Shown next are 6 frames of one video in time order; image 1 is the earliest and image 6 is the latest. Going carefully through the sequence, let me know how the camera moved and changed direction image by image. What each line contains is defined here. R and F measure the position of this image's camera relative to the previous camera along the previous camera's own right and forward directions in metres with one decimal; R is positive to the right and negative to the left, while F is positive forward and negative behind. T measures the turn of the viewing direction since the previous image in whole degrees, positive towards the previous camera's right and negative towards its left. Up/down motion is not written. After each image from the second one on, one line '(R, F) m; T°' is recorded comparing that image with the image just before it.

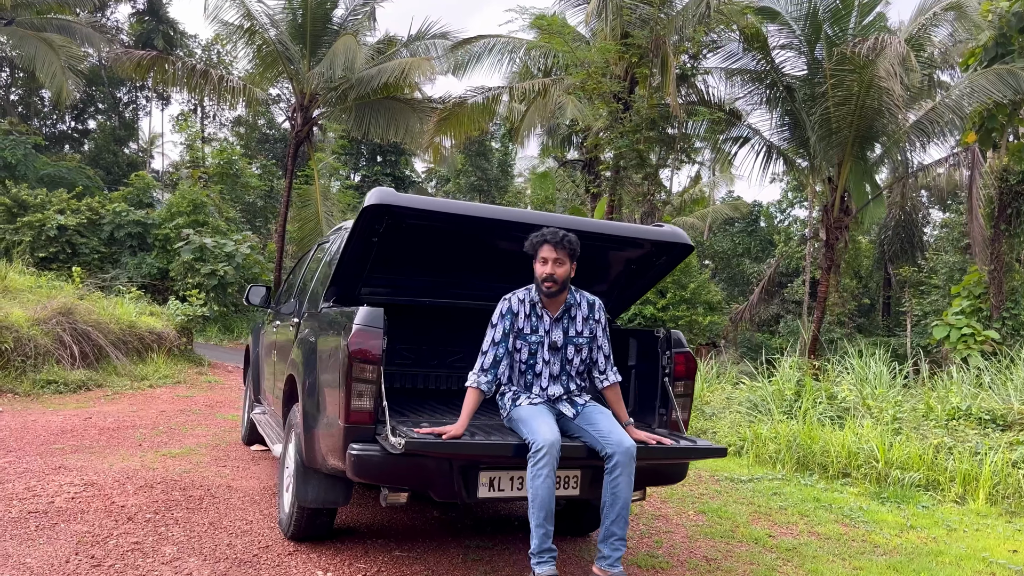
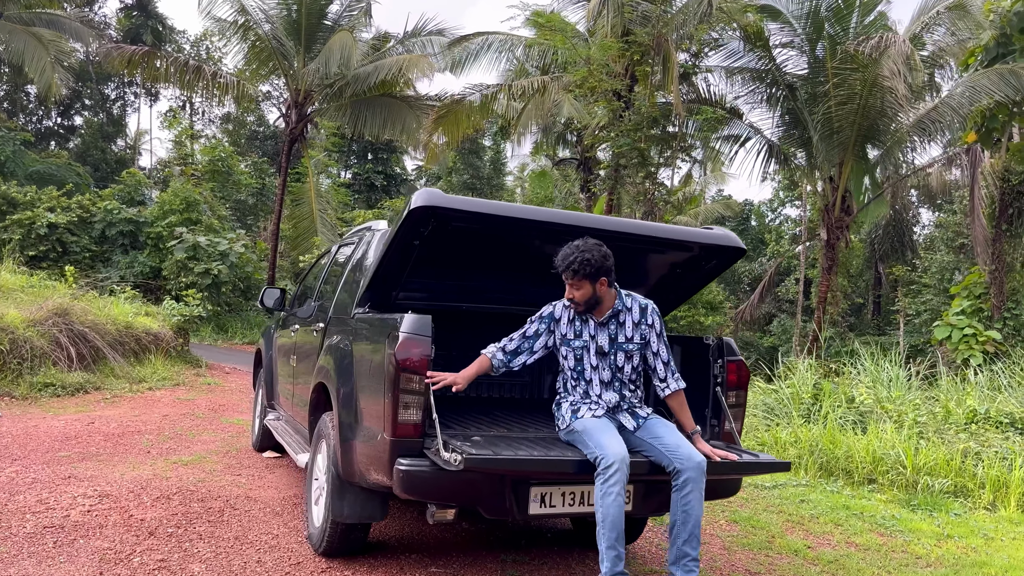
(-0.3, +0.1) m; +1°
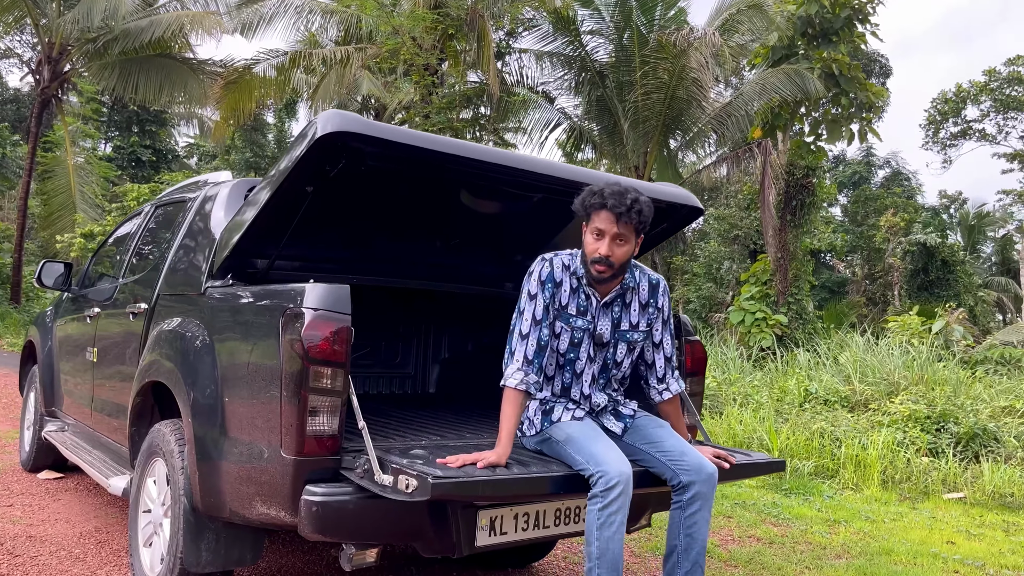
(-0.5, +0.8) m; +16°
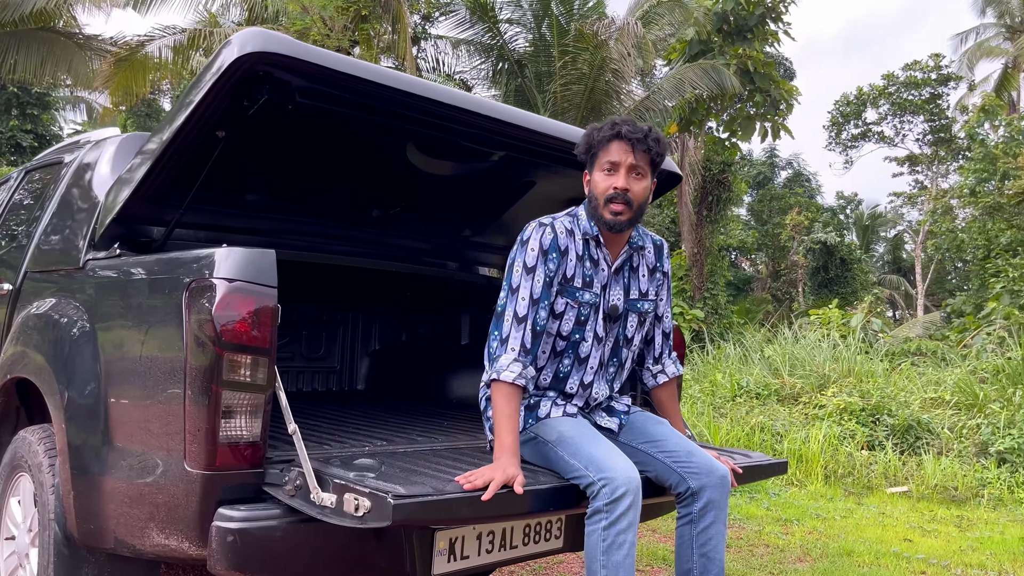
(-0.1, +0.4) m; +7°
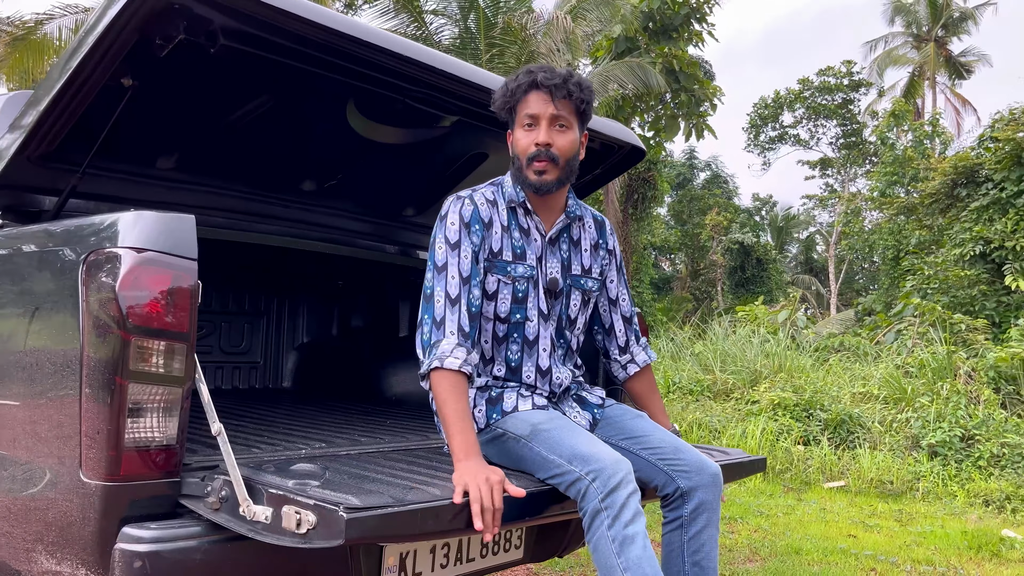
(-0.1, +0.2) m; +6°
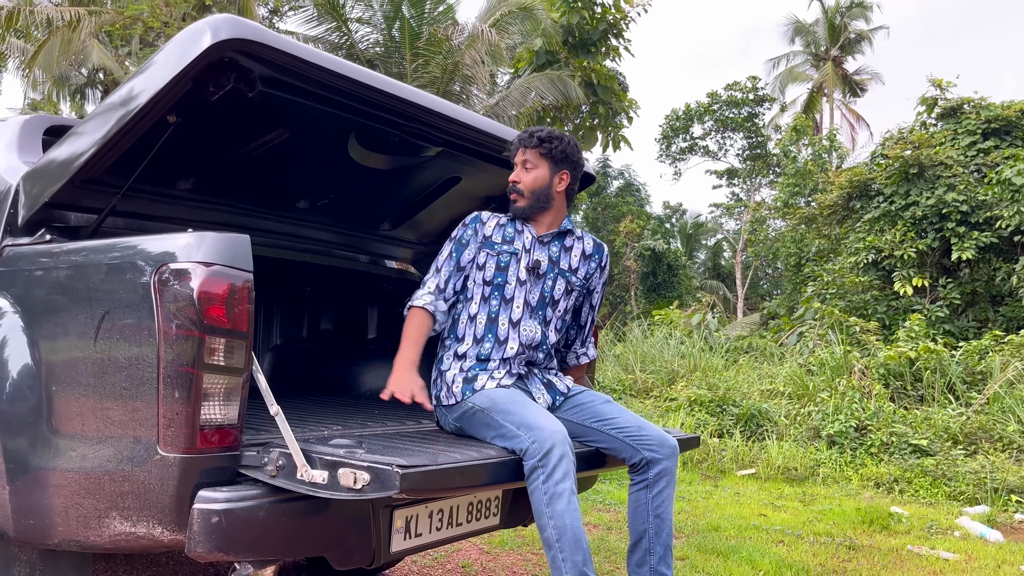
(-0.2, -0.4) m; +6°
